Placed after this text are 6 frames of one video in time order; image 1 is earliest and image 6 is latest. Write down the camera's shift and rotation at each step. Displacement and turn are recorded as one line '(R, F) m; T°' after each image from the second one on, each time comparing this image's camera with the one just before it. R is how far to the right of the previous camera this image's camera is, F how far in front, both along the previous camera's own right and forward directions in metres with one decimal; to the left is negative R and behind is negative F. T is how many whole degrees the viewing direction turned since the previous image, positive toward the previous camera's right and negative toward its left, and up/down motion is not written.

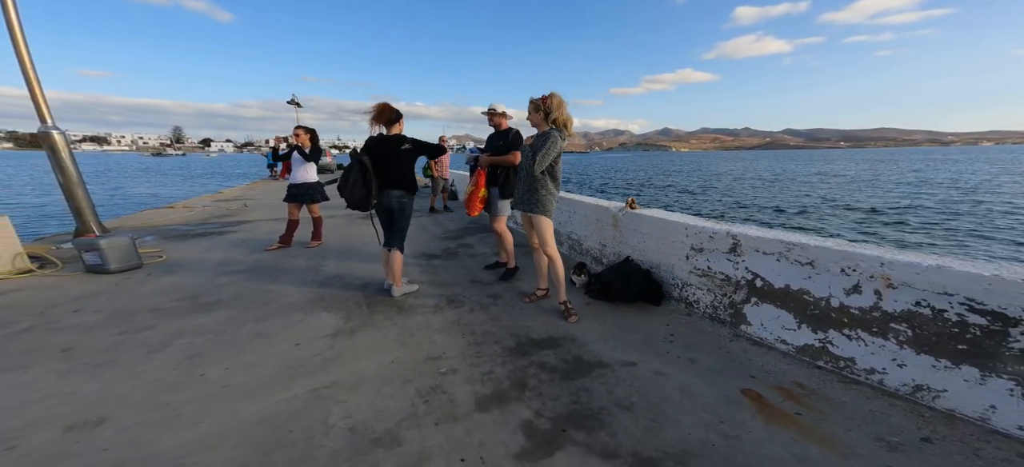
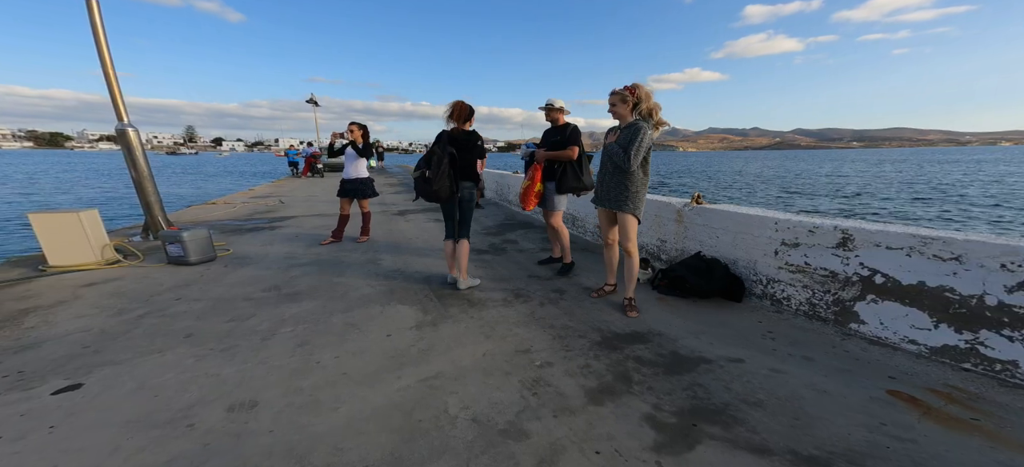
(-0.5, -0.1) m; -2°
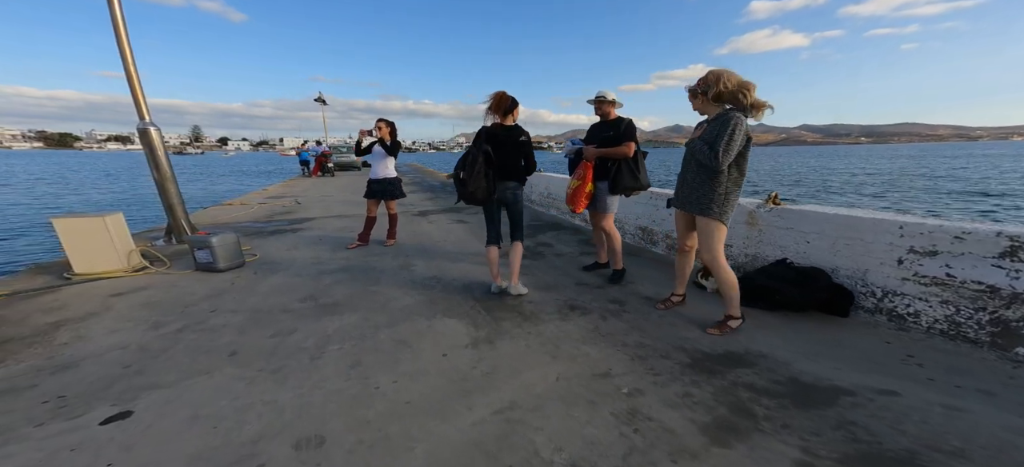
(-0.5, +0.3) m; -1°
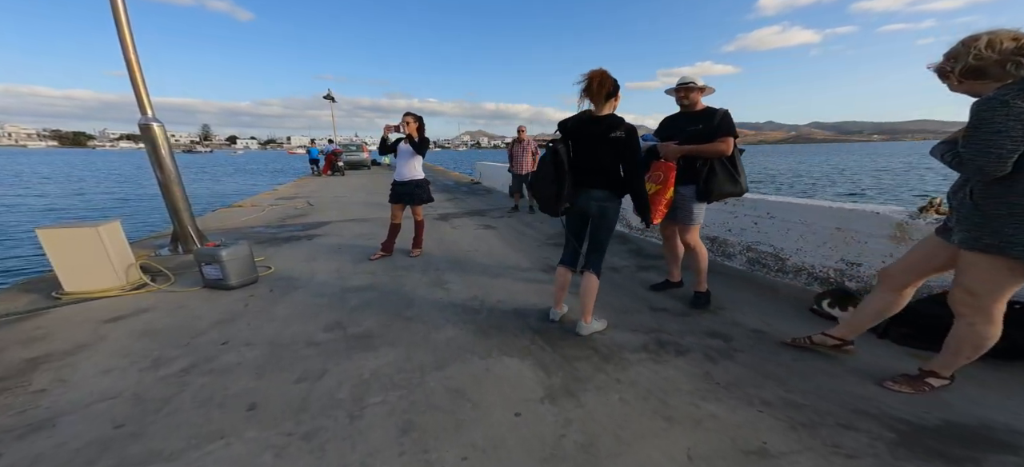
(-0.5, +0.6) m; -1°
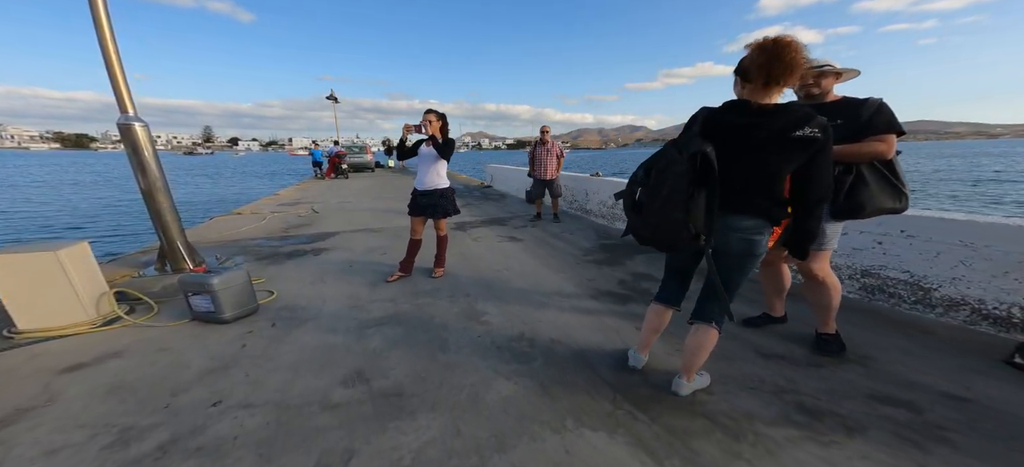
(-0.5, +0.7) m; 0°
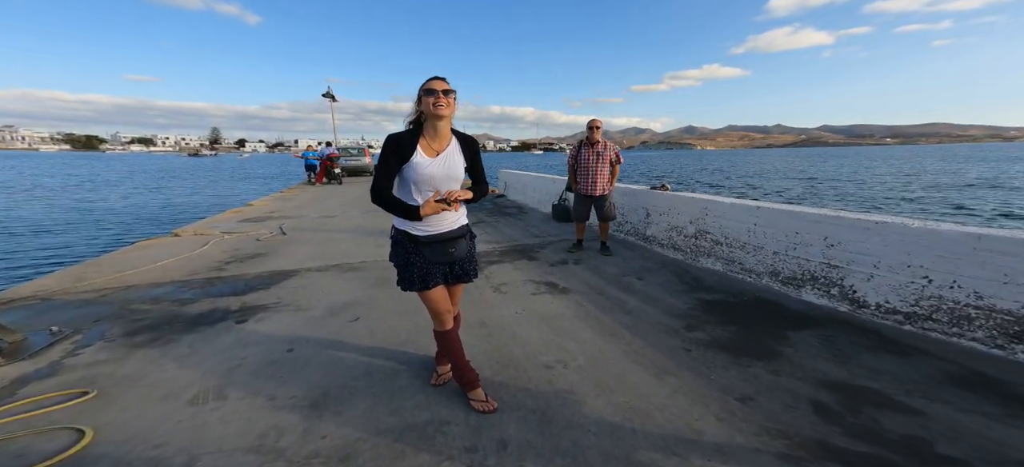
(-0.4, +2.0) m; -1°
